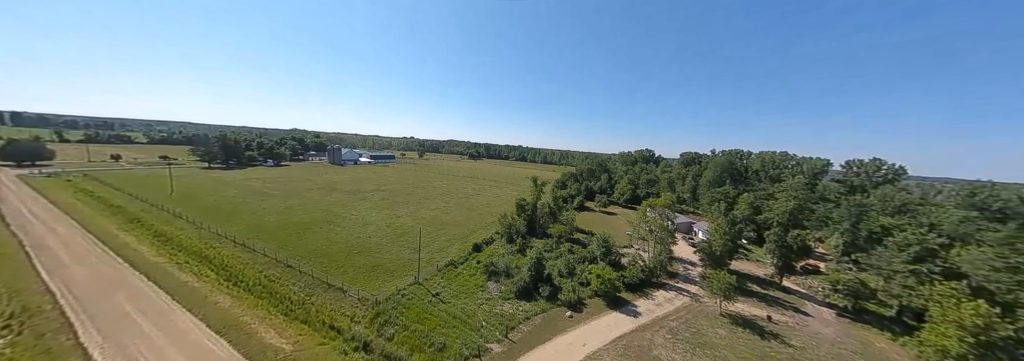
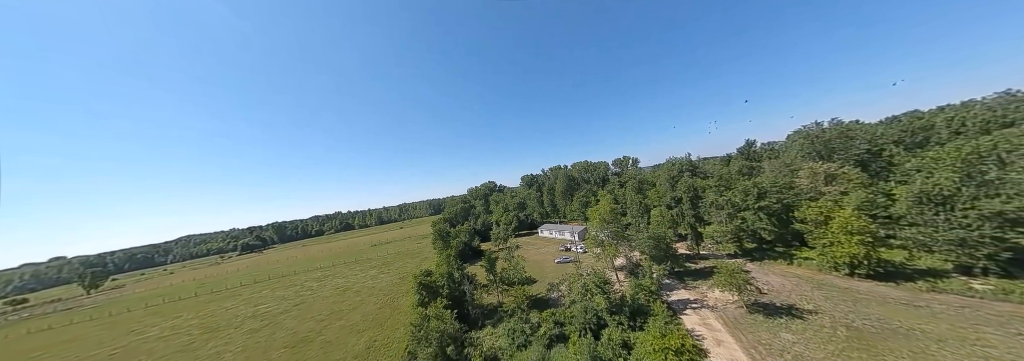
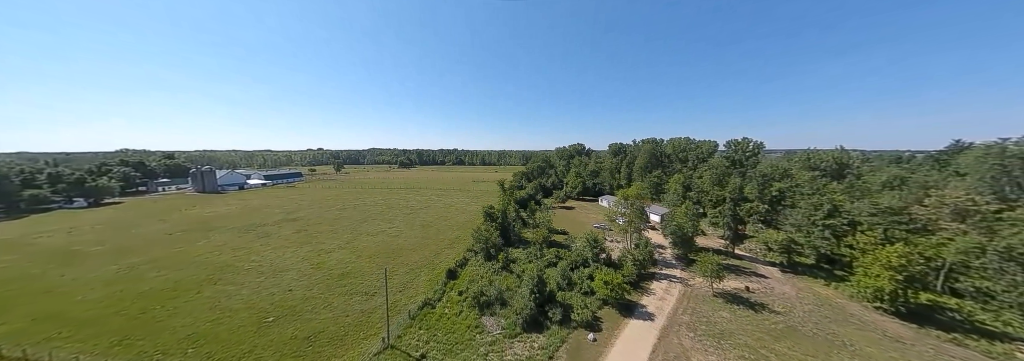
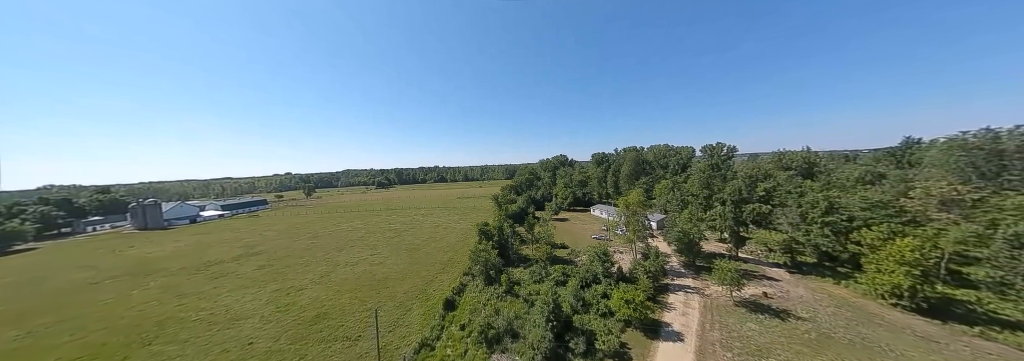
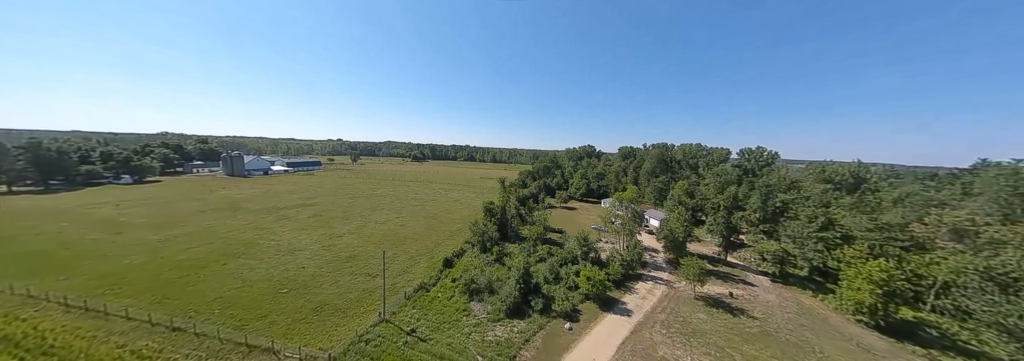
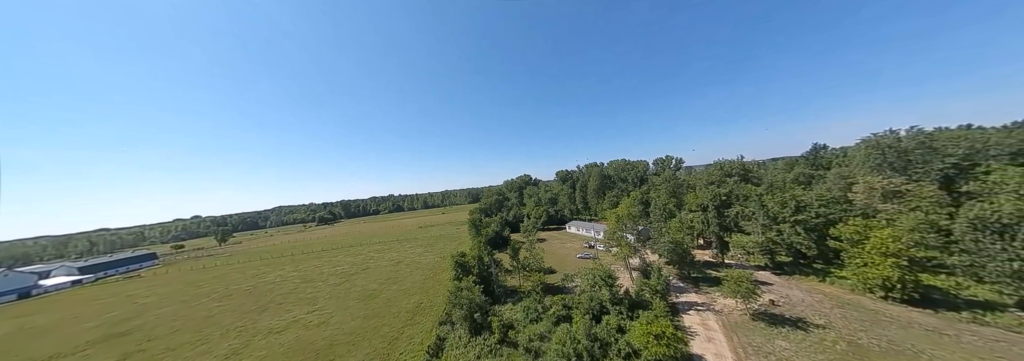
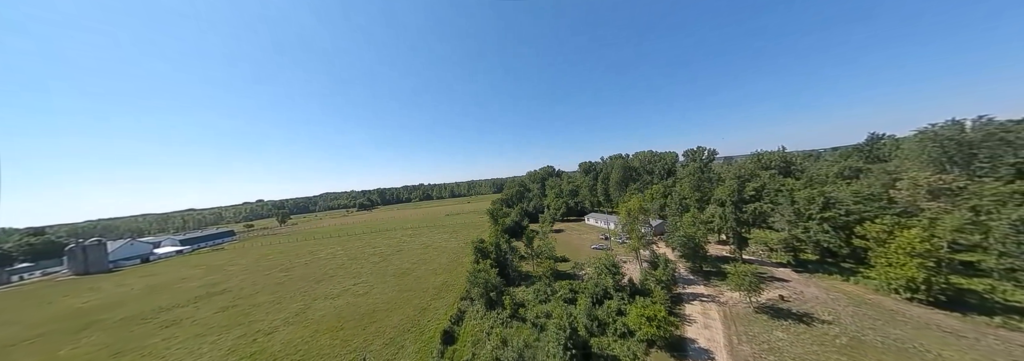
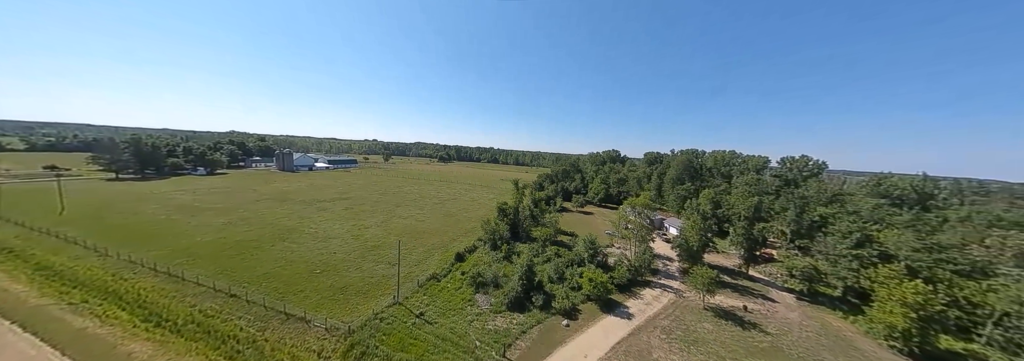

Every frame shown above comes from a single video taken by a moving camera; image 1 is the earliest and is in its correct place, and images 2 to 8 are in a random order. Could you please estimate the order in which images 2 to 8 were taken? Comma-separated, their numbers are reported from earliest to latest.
8, 5, 3, 4, 7, 6, 2
